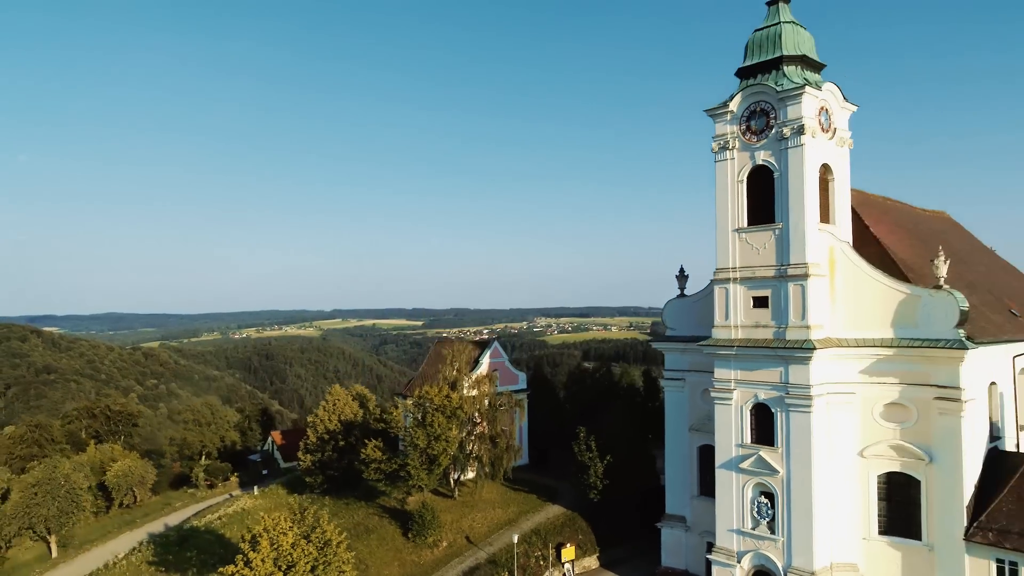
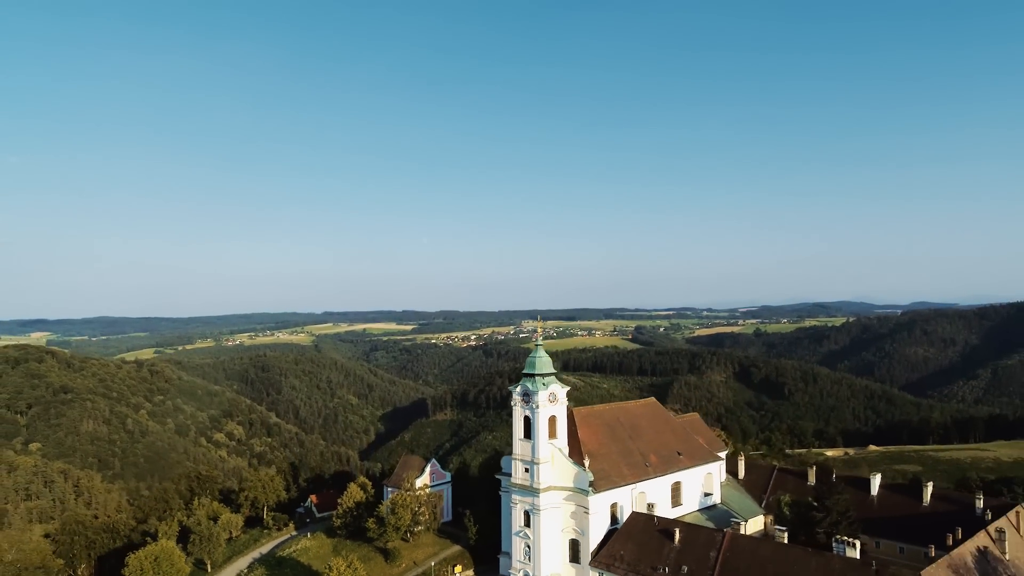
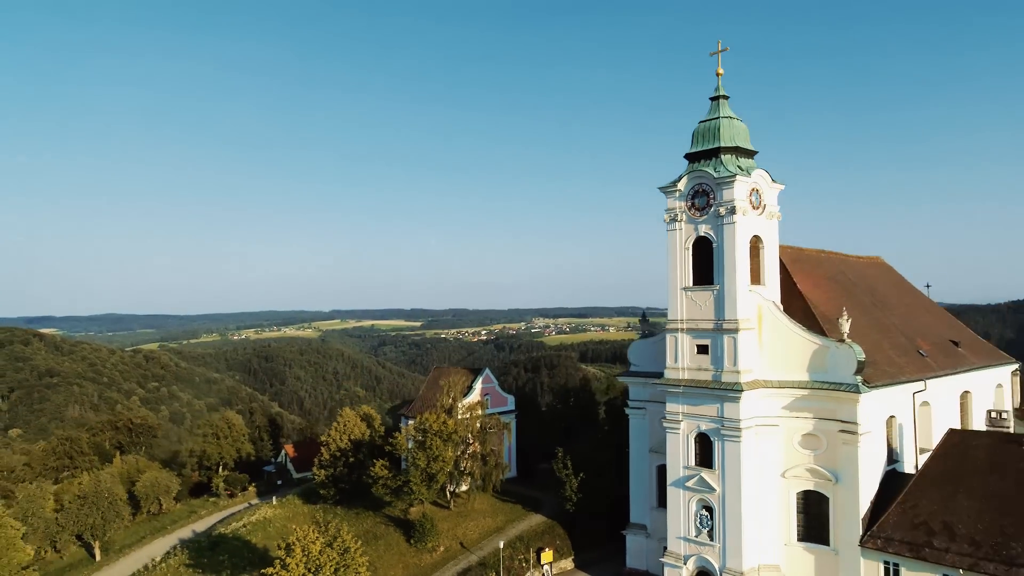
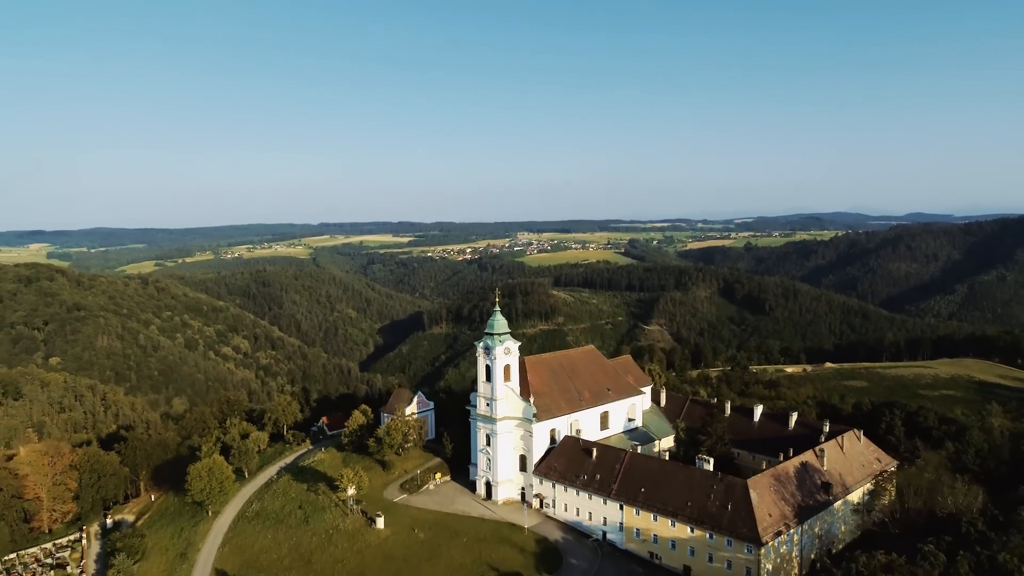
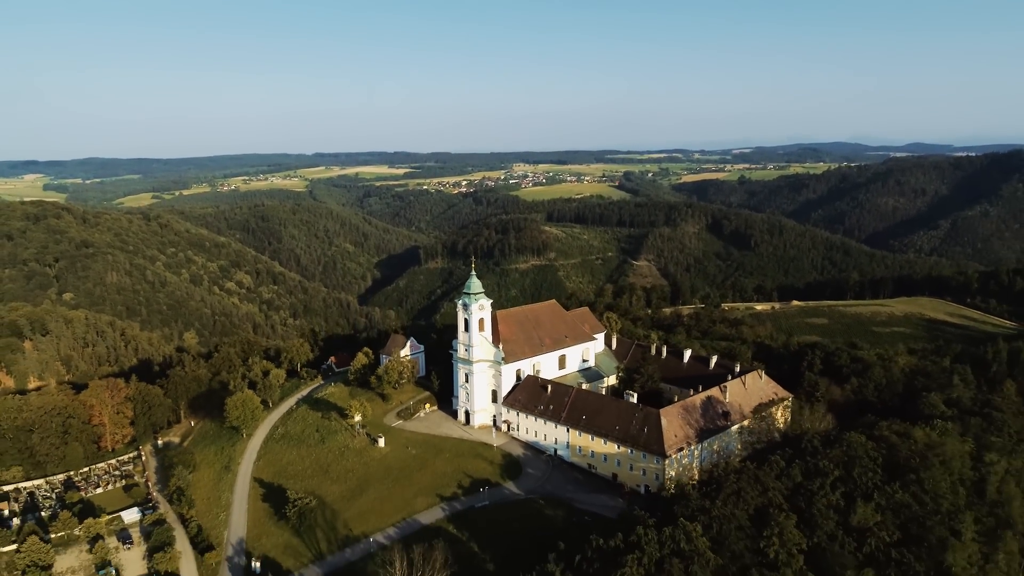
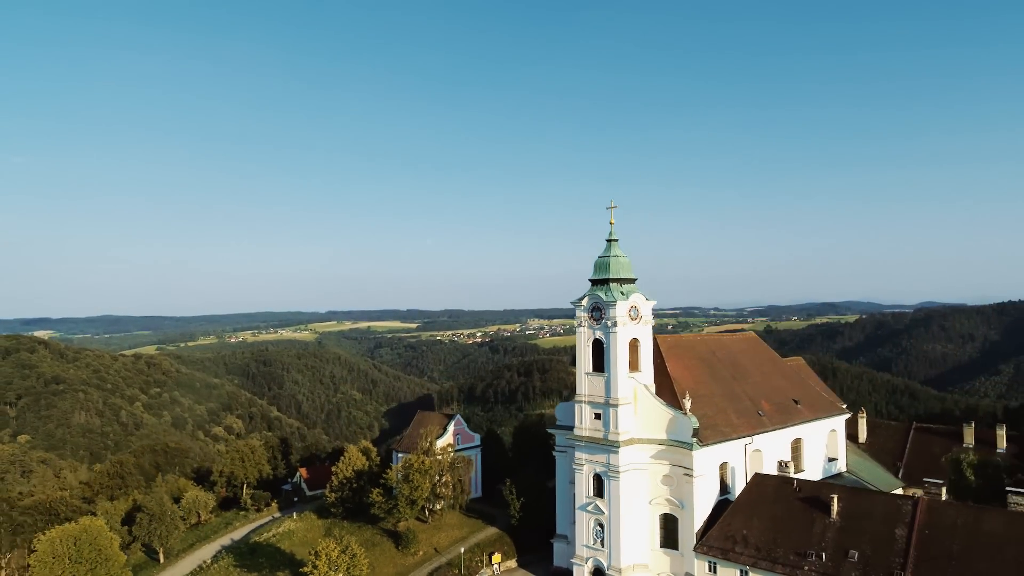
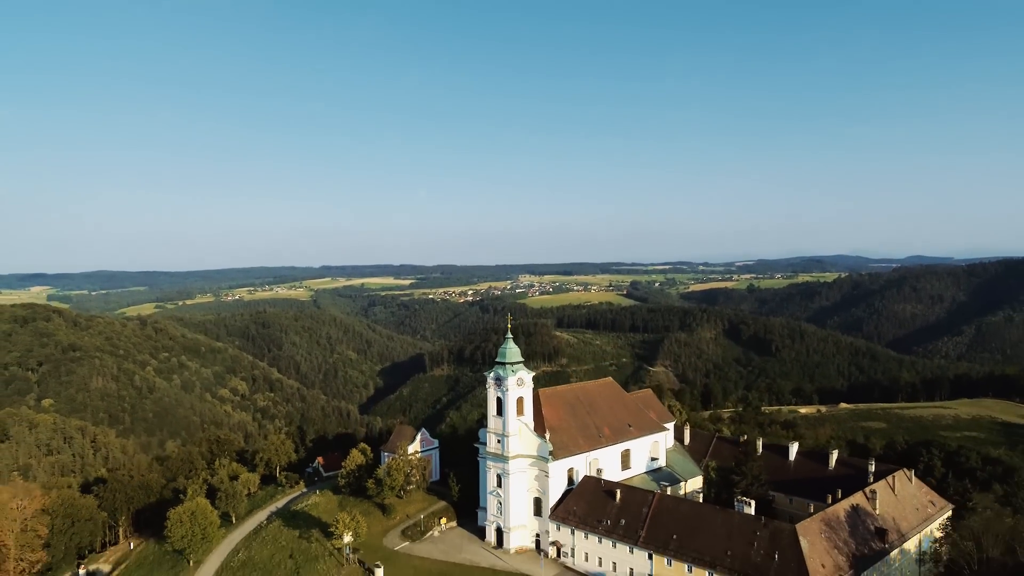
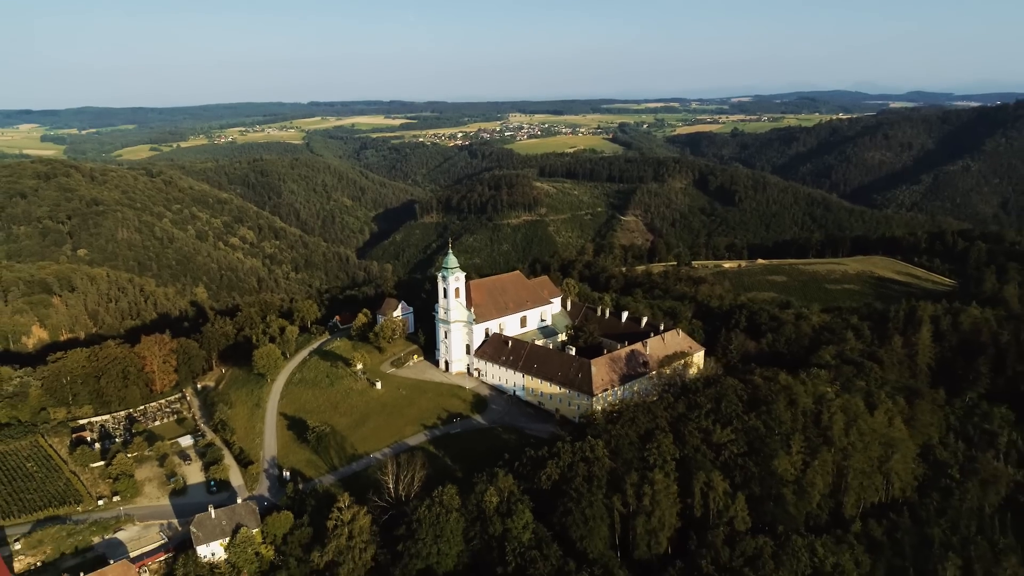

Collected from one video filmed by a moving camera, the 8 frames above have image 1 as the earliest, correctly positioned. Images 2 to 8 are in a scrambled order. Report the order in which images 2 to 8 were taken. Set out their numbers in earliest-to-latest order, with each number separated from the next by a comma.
3, 6, 2, 7, 4, 5, 8
